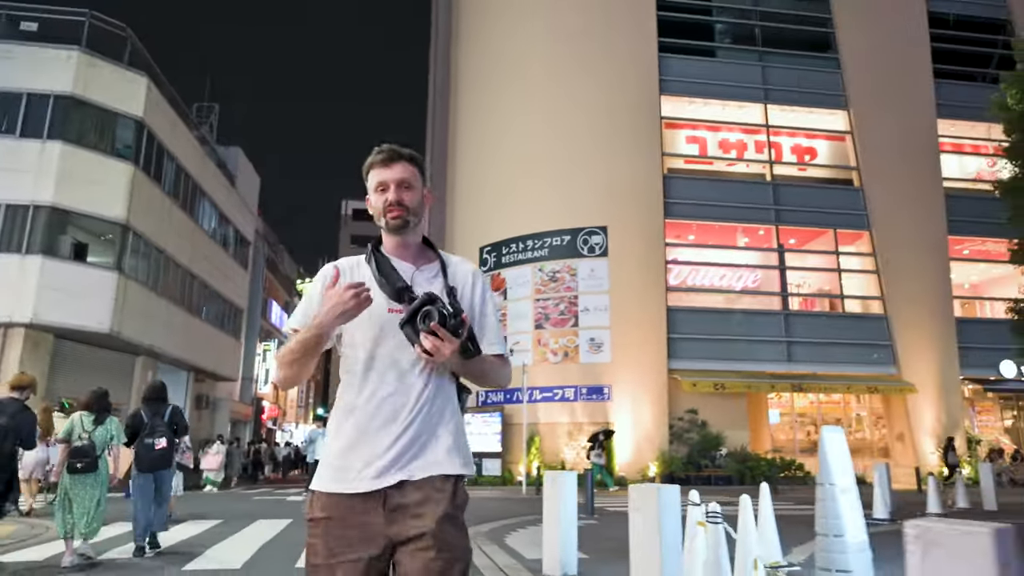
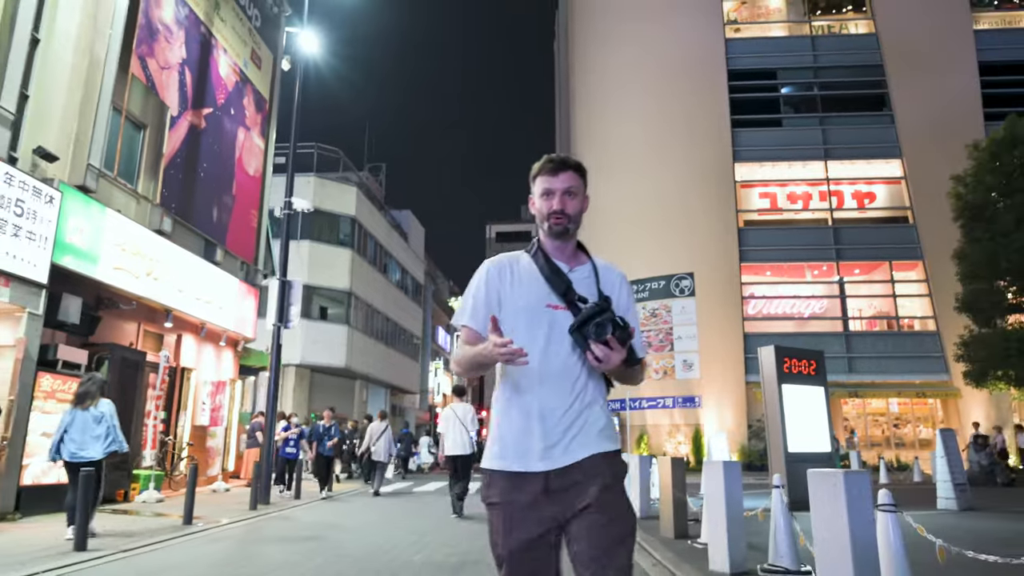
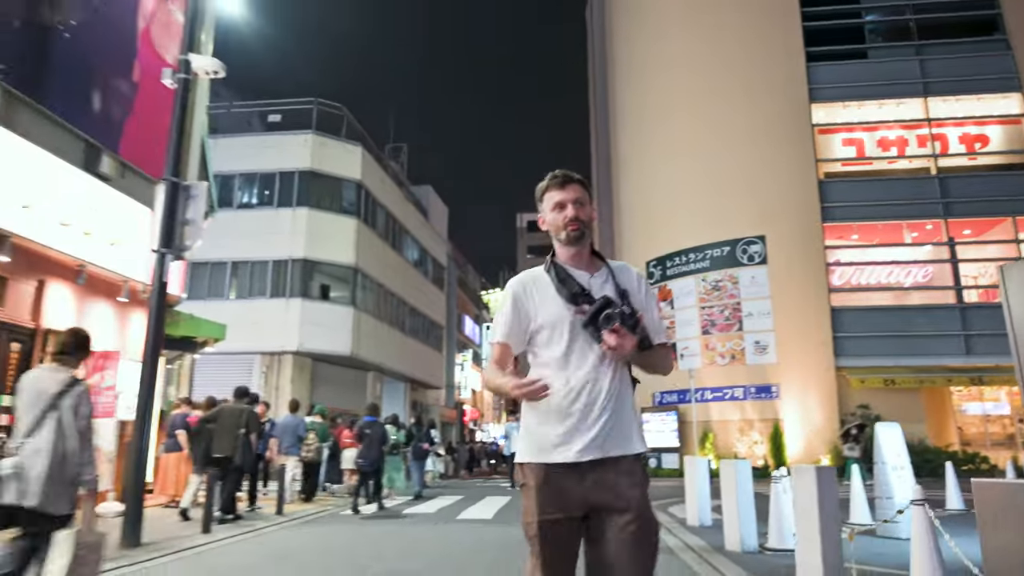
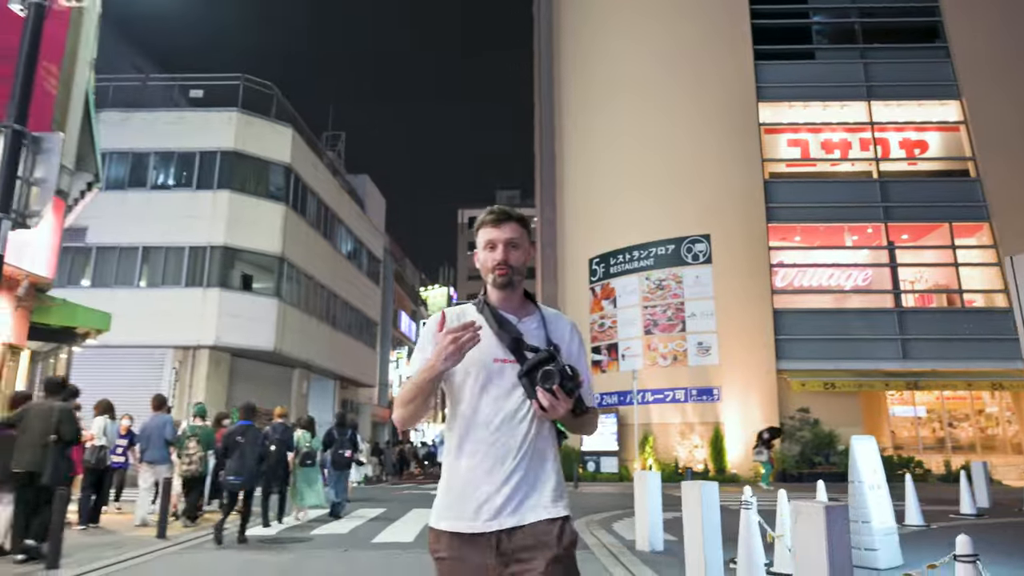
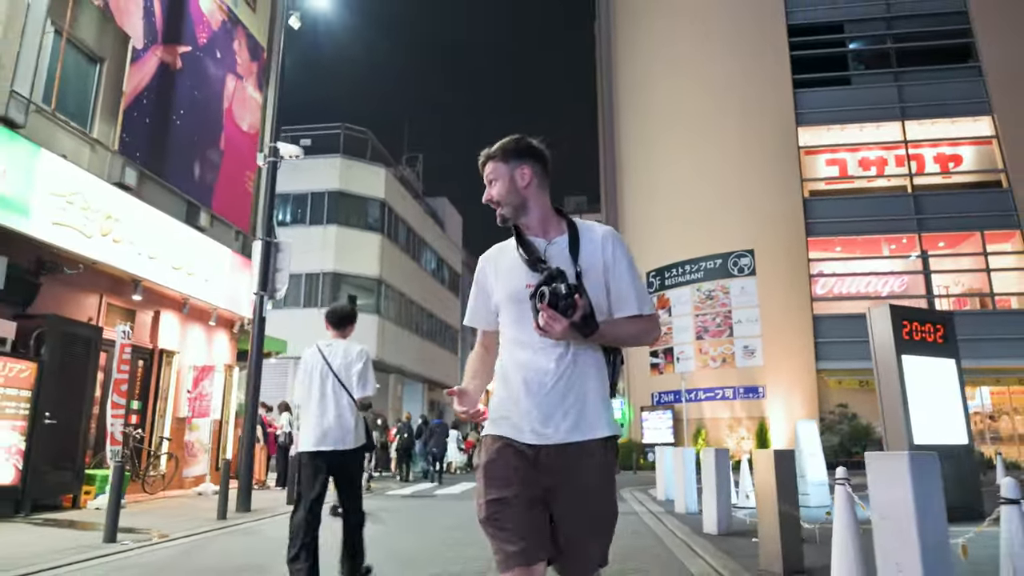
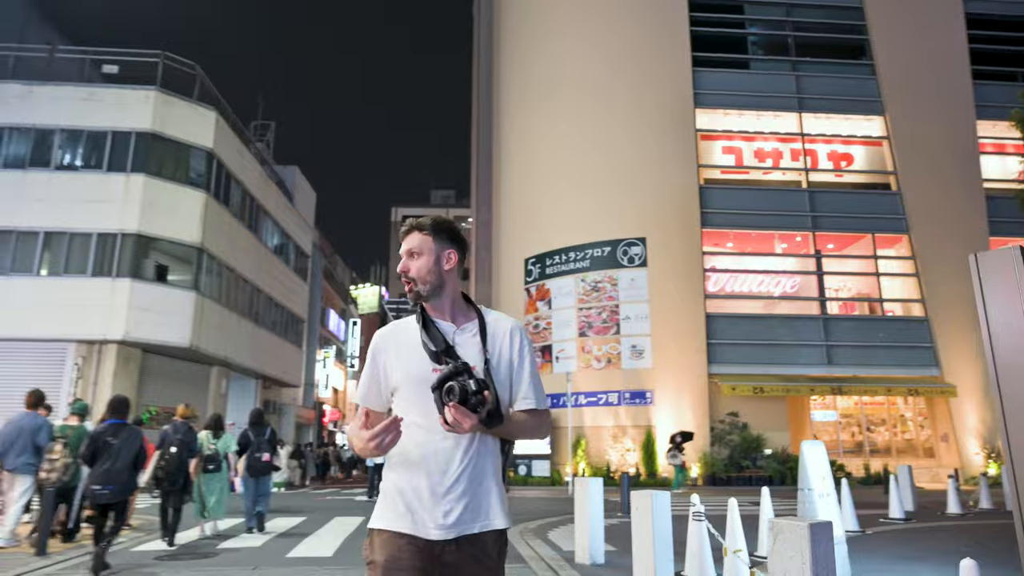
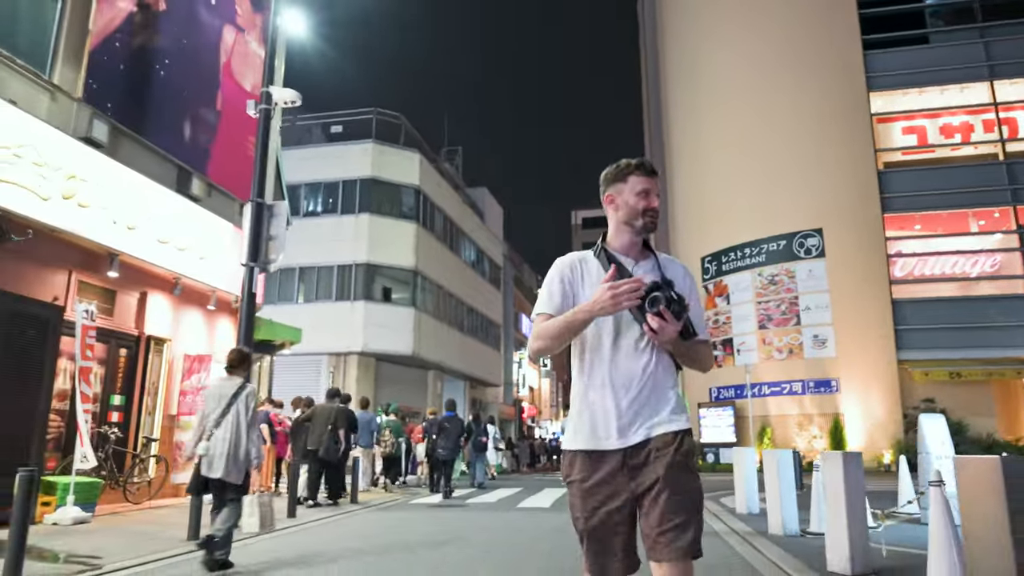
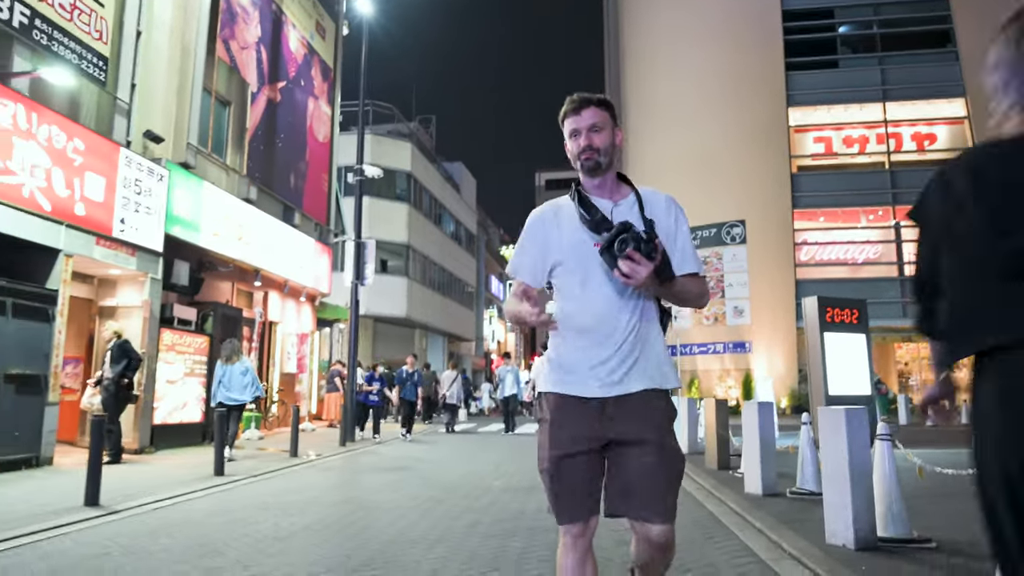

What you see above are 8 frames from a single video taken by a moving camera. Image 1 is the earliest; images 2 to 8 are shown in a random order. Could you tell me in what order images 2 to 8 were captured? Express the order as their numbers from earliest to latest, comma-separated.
6, 4, 3, 7, 5, 2, 8
